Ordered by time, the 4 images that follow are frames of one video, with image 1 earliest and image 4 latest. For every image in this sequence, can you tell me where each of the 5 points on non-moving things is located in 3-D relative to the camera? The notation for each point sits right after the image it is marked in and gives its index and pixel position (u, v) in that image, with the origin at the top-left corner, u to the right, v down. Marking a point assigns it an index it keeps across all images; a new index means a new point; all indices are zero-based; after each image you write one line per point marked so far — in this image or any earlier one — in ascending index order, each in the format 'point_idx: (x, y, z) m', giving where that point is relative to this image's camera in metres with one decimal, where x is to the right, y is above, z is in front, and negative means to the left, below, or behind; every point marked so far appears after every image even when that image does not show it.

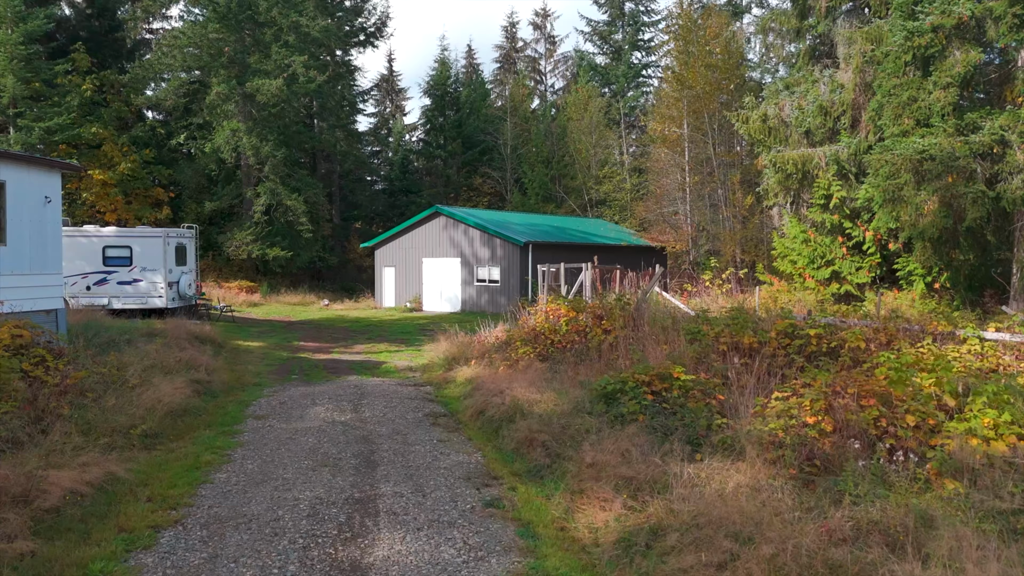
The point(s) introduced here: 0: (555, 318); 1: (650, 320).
0: (+0.6, -0.4, +10.5) m
1: (+1.6, -0.4, +9.5) m
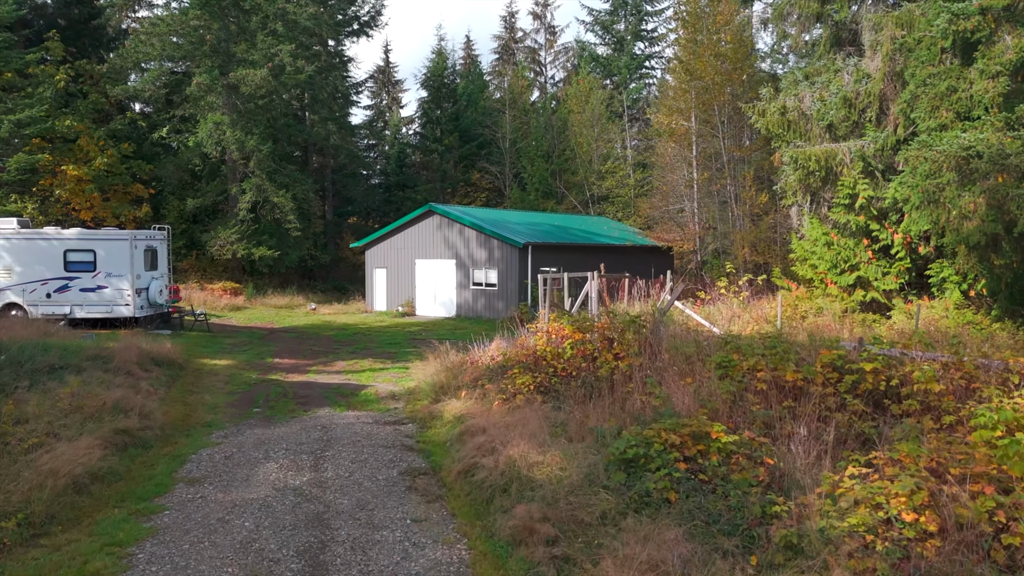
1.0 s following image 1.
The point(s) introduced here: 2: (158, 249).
0: (+0.5, -0.6, +9.2) m
1: (+1.6, -0.6, +8.2) m
2: (-7.4, +0.8, +16.5) m
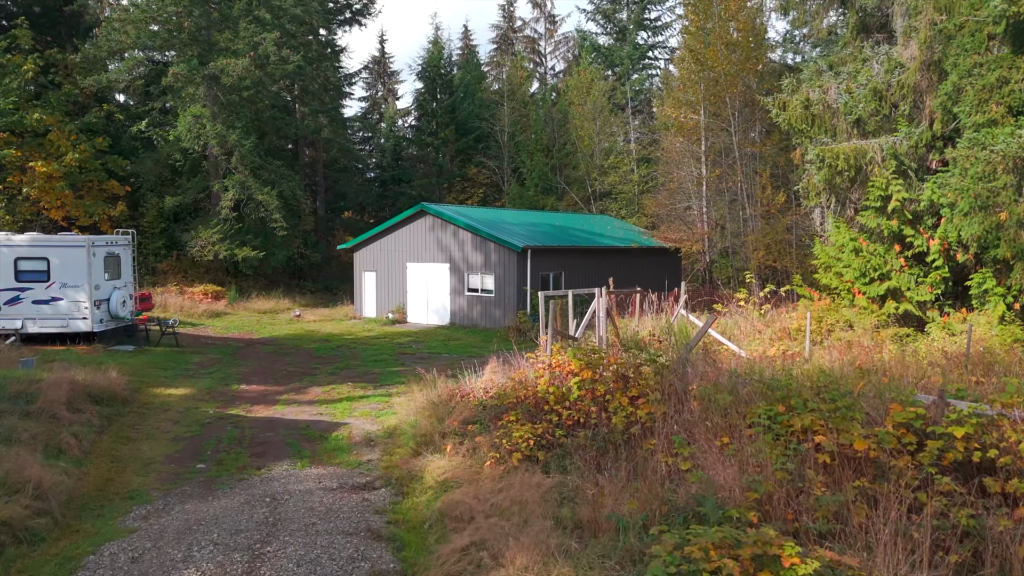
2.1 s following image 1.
0: (+0.5, -0.9, +7.8) m
1: (+1.6, -0.9, +6.7) m
2: (-7.4, +0.6, +15.0) m
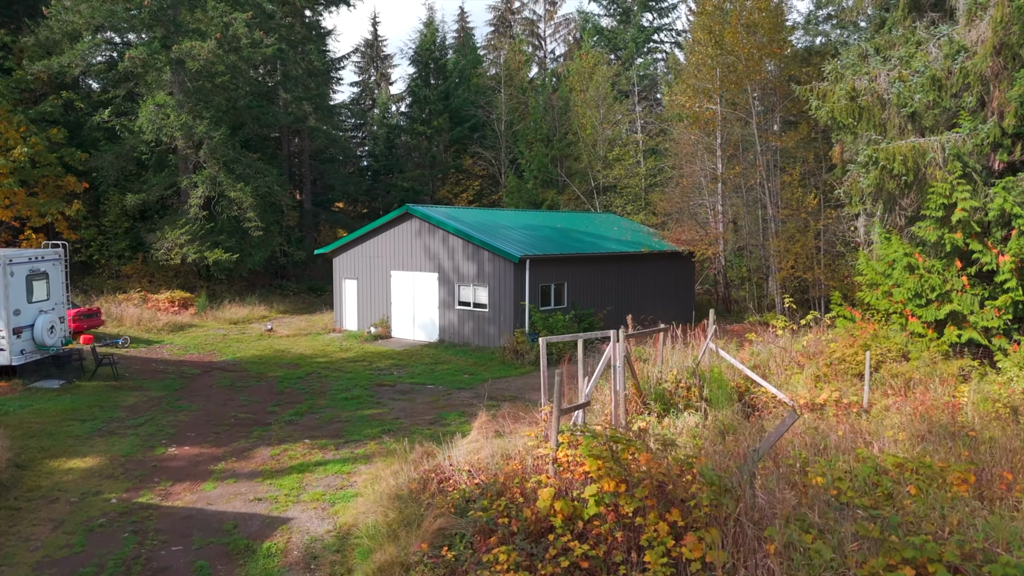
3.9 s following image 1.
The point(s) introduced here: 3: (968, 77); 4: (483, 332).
0: (+0.4, -1.4, +5.6) m
1: (+1.5, -1.4, +4.6) m
2: (-7.5, +0.3, +12.8) m
3: (+7.2, +3.3, +12.5) m
4: (-0.6, -0.9, +17.1) m
